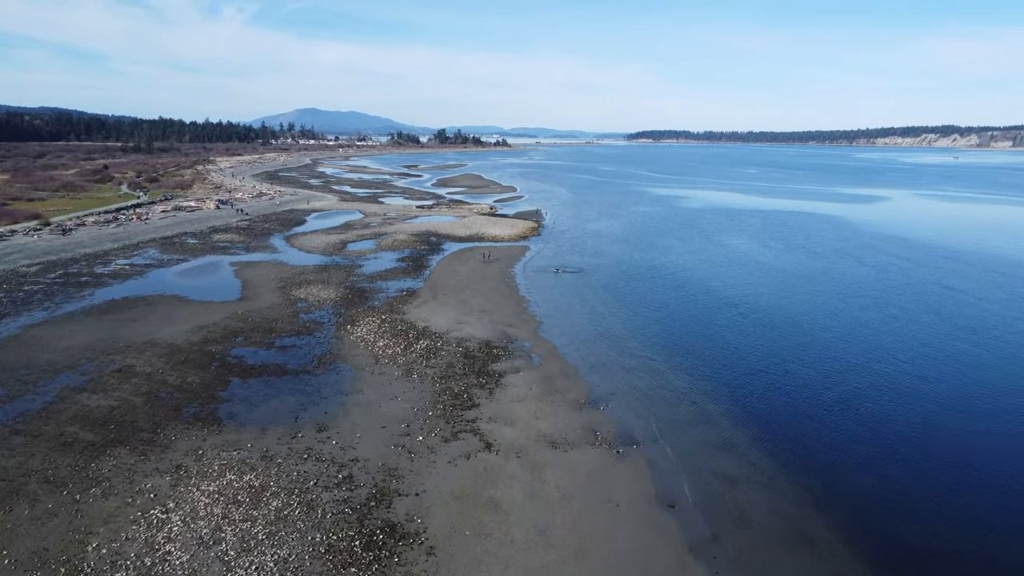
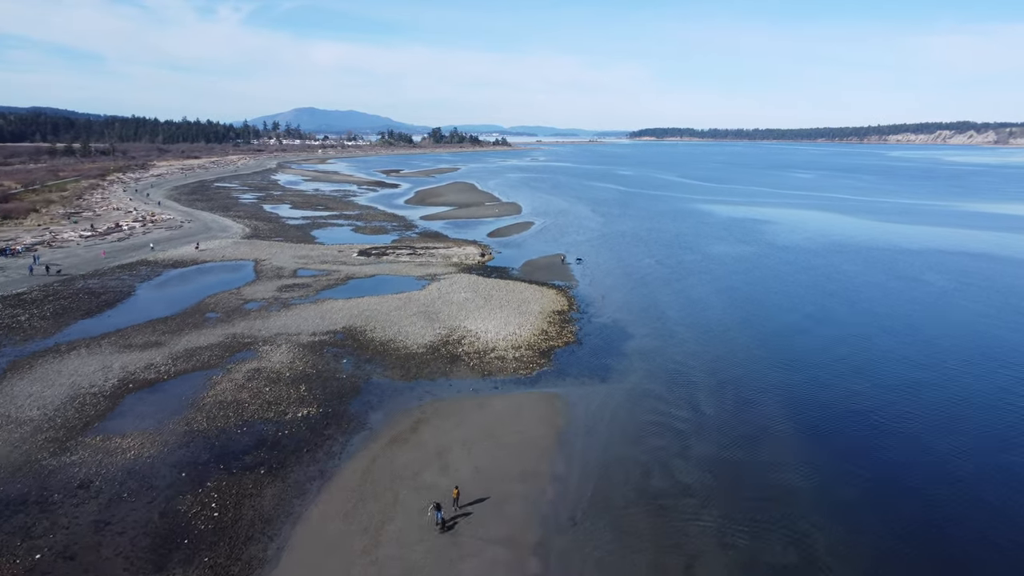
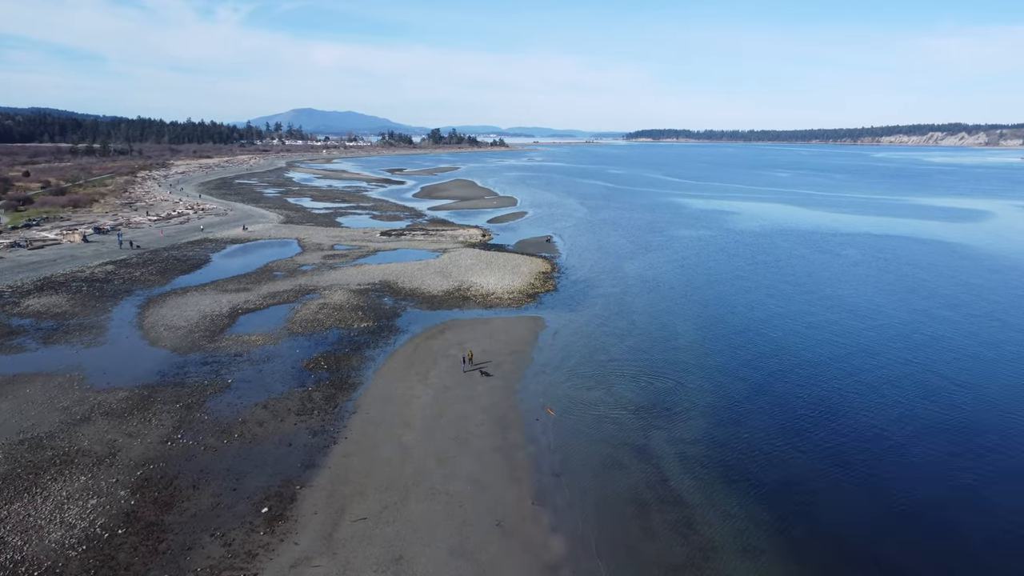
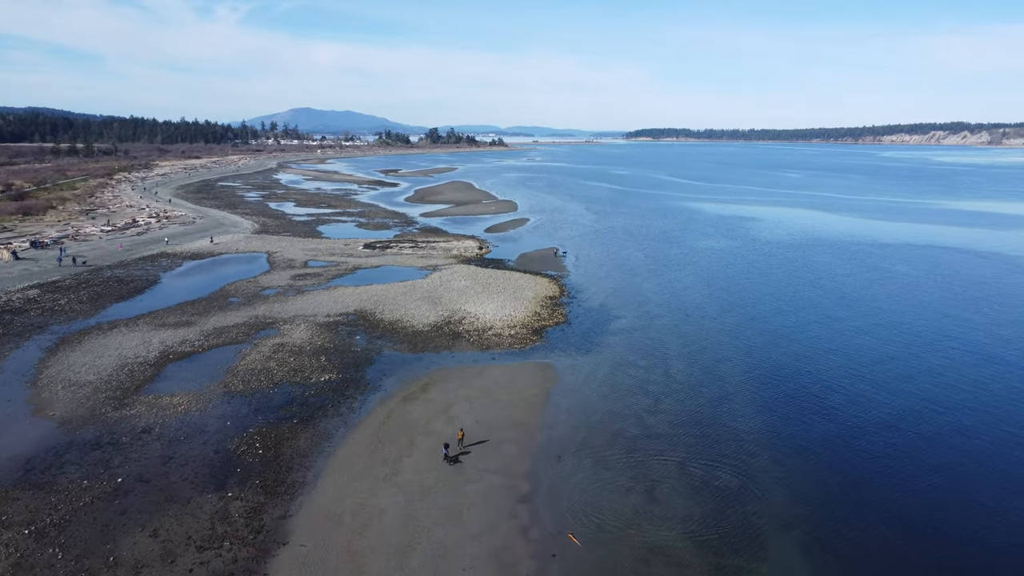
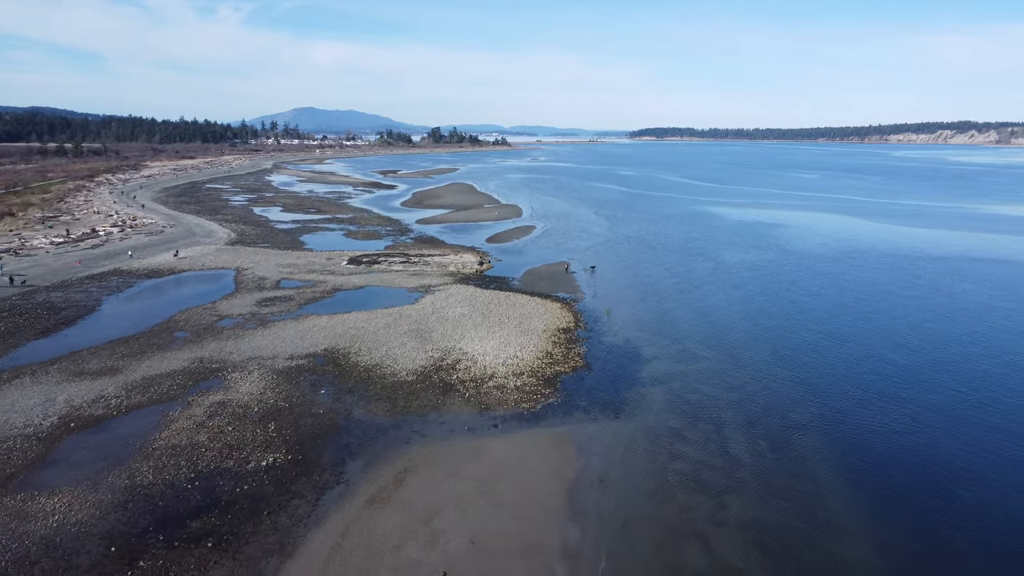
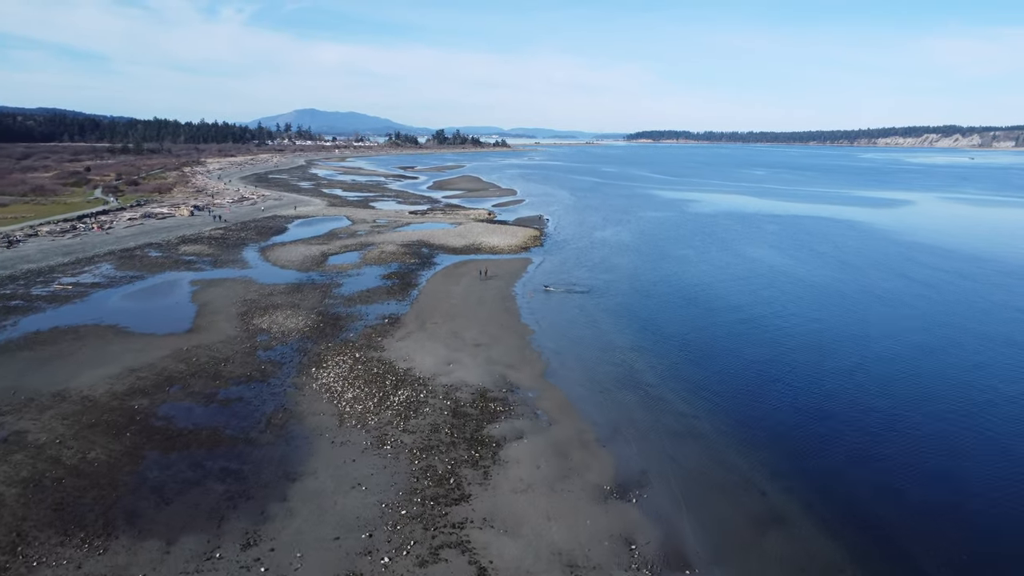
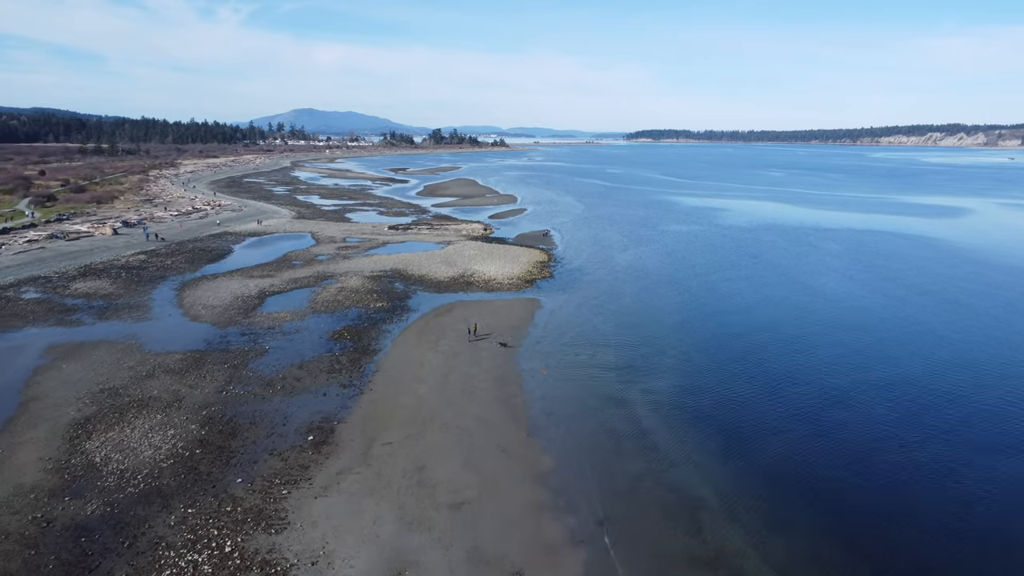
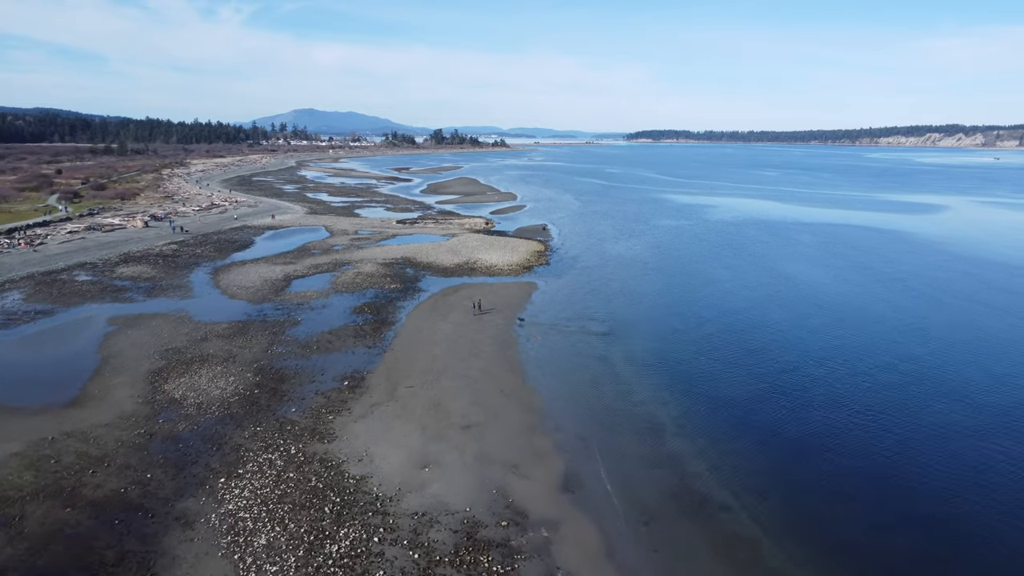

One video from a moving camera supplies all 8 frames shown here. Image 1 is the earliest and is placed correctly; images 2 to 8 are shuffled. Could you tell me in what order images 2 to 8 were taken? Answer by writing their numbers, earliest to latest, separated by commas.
6, 8, 7, 3, 4, 2, 5
